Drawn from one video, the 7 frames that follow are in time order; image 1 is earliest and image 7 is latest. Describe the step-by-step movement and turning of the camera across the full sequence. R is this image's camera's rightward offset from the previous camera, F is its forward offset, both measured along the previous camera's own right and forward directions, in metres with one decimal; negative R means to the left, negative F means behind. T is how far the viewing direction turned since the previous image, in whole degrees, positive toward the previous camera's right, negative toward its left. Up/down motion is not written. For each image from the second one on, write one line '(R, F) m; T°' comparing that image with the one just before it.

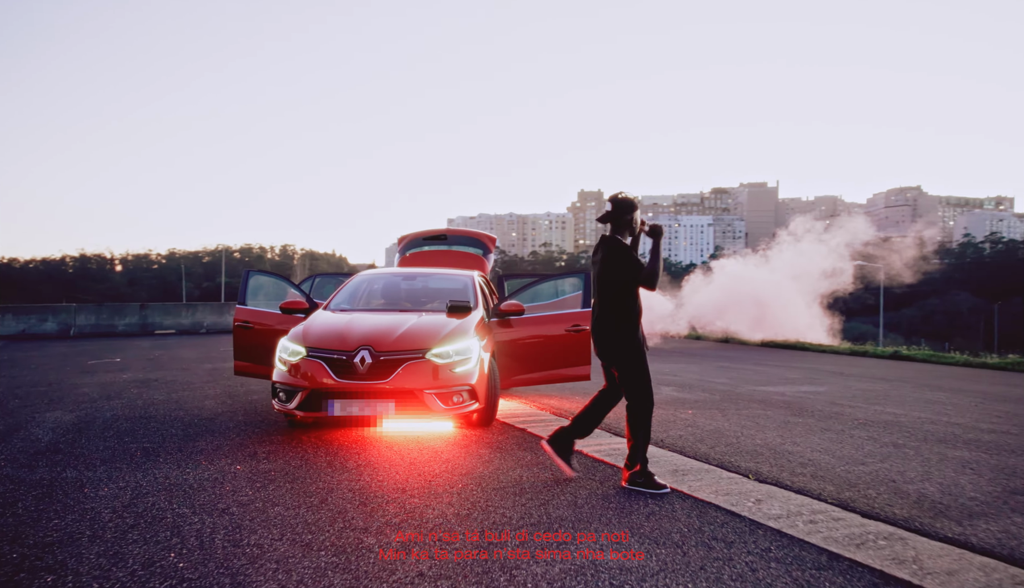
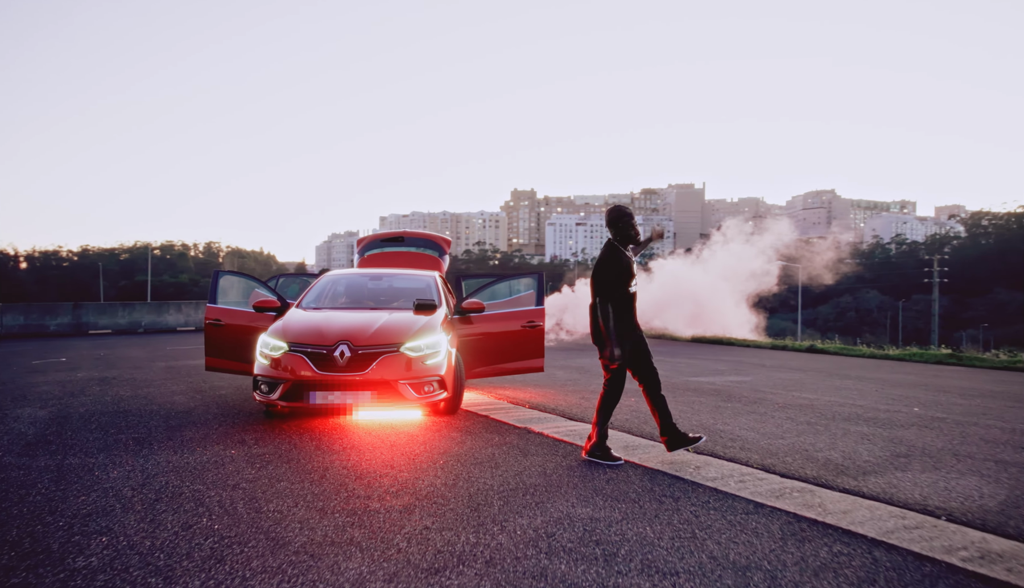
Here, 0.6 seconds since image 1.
(-0.3, -0.6) m; +6°
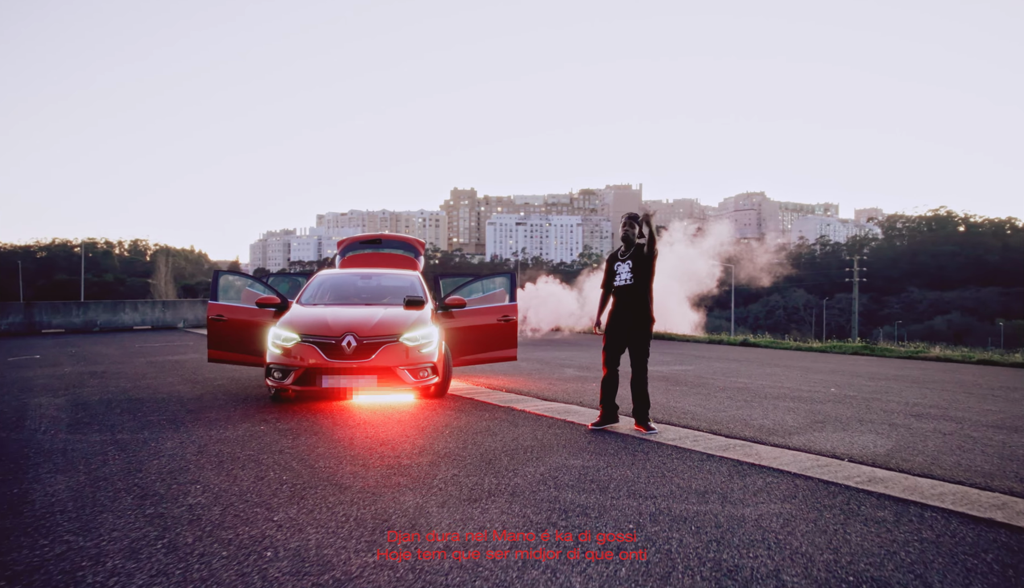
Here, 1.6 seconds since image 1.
(-0.4, -0.9) m; +5°
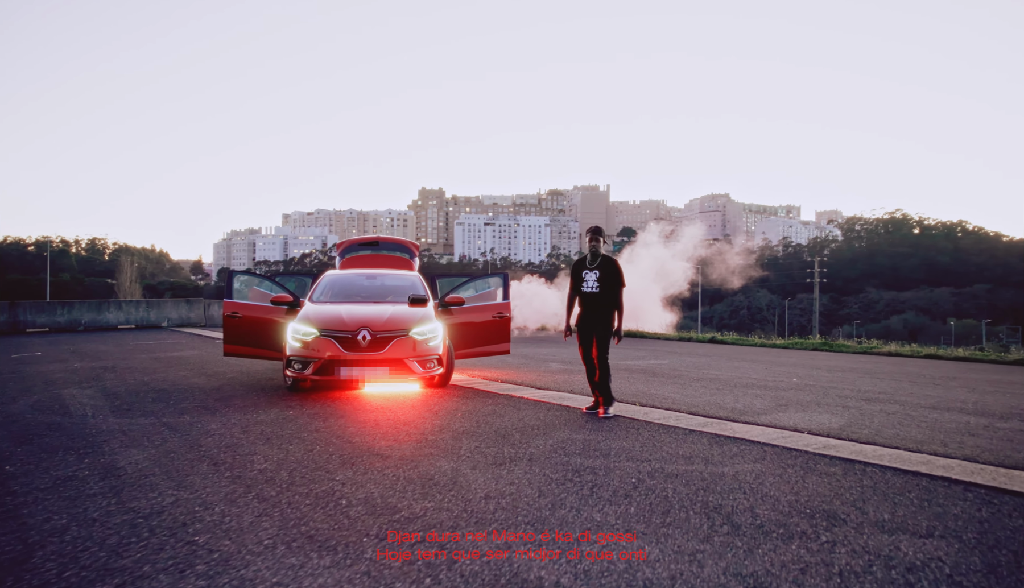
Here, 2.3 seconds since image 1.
(-0.3, -0.7) m; +3°
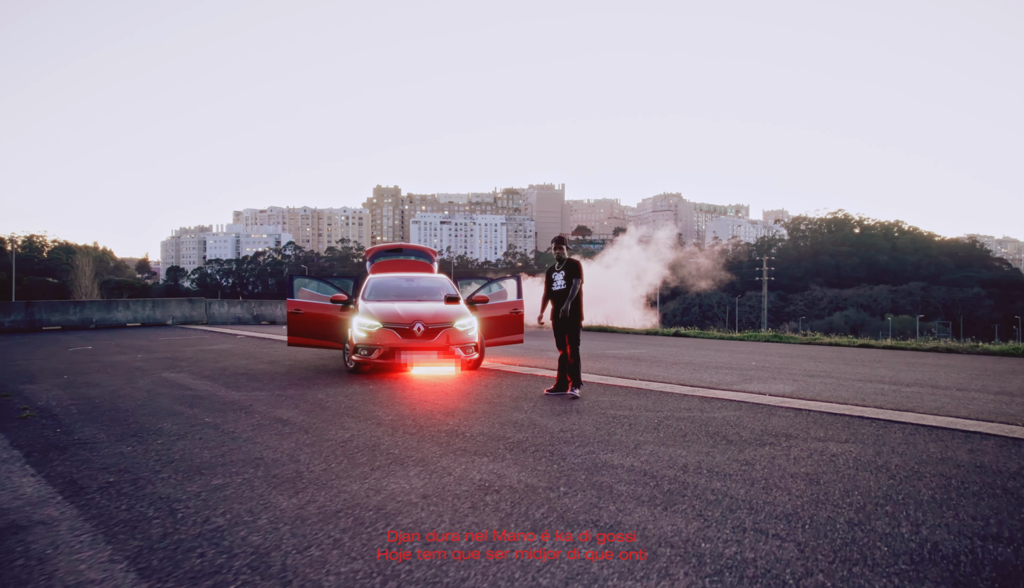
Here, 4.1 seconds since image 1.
(-0.9, -1.8) m; +4°
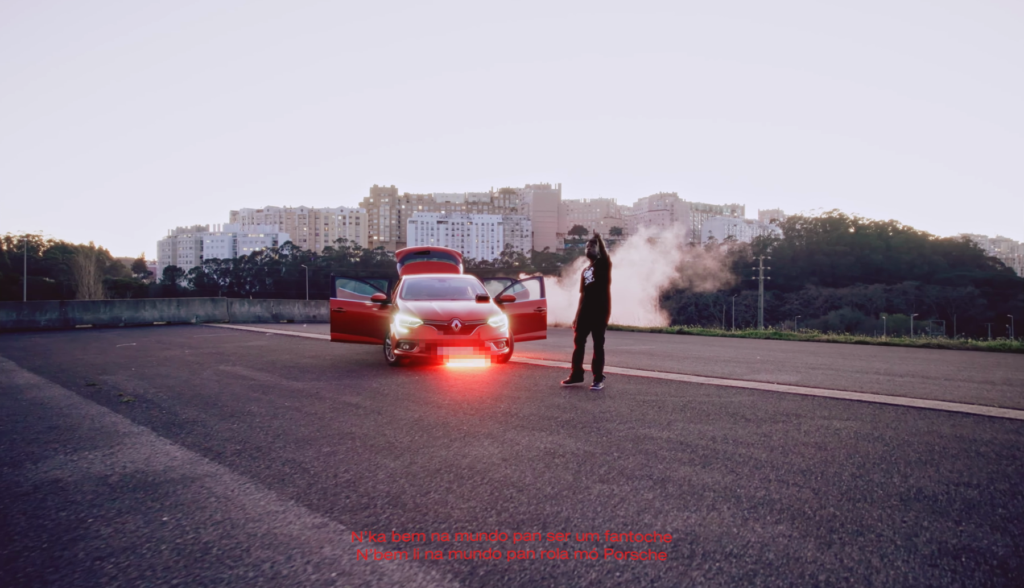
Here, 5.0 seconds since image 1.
(-0.5, -0.8) m; 0°
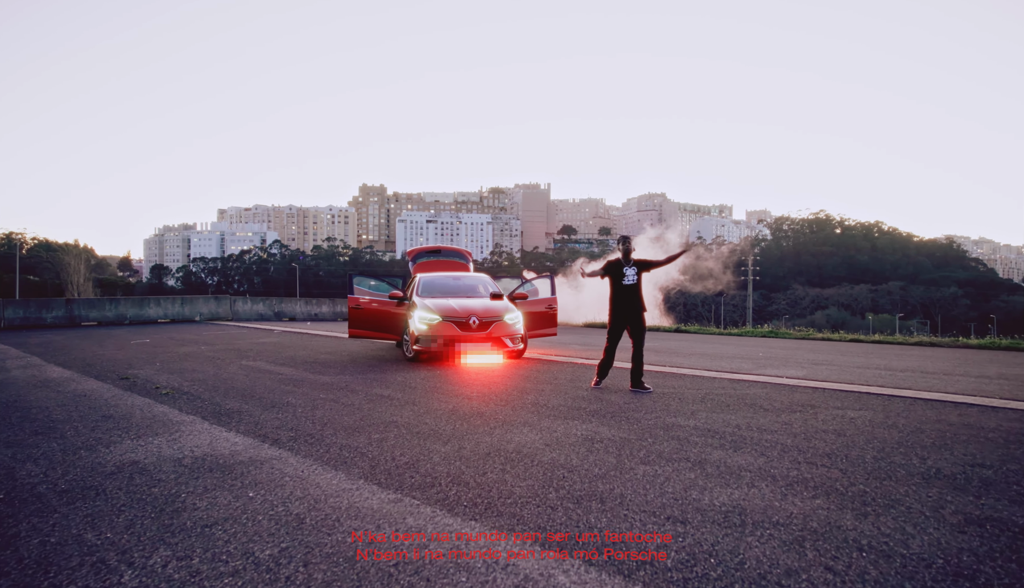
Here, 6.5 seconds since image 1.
(-0.4, -0.3) m; +1°
